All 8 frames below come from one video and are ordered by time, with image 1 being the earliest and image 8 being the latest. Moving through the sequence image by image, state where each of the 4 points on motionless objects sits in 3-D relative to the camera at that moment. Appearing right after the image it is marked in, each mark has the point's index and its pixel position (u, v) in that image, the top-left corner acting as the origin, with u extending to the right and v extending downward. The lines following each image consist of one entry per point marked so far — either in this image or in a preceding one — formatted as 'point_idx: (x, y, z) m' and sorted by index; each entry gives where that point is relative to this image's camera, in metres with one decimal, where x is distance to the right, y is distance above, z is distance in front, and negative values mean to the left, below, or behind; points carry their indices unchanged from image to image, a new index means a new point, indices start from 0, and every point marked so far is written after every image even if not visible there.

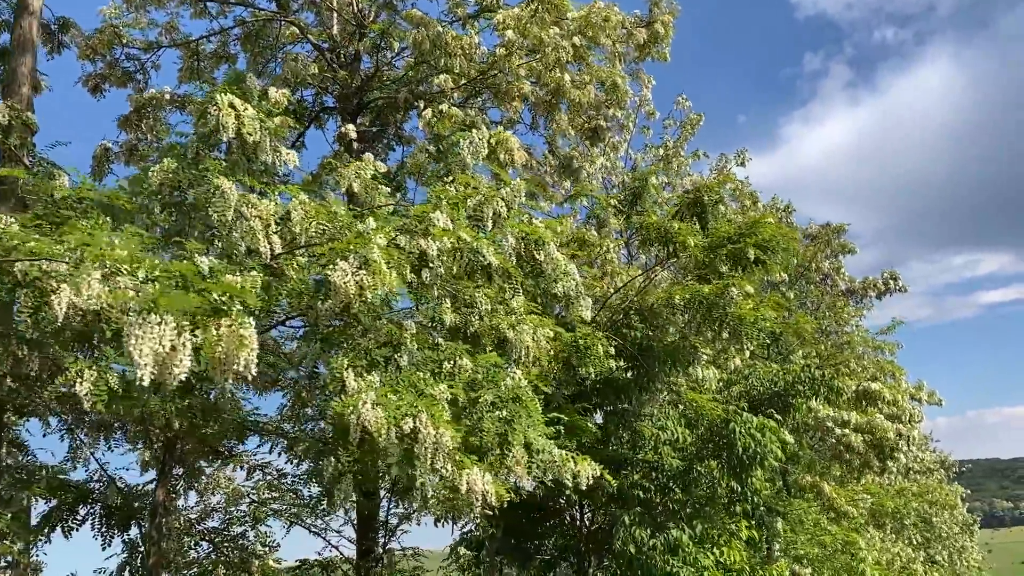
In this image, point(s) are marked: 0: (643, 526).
0: (+1.2, -2.1, +7.5) m
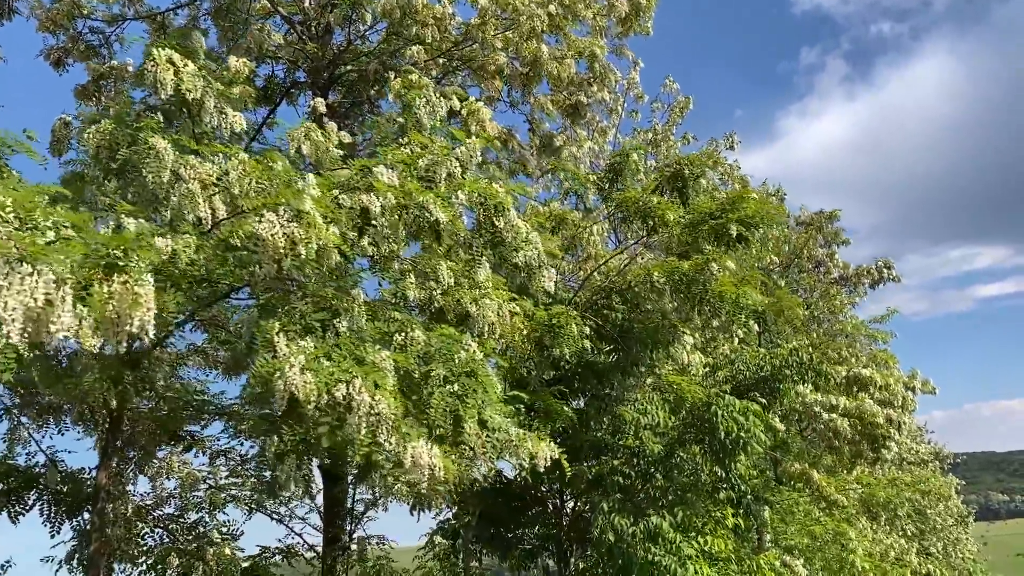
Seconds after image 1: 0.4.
0: (+0.9, -1.9, +7.3) m
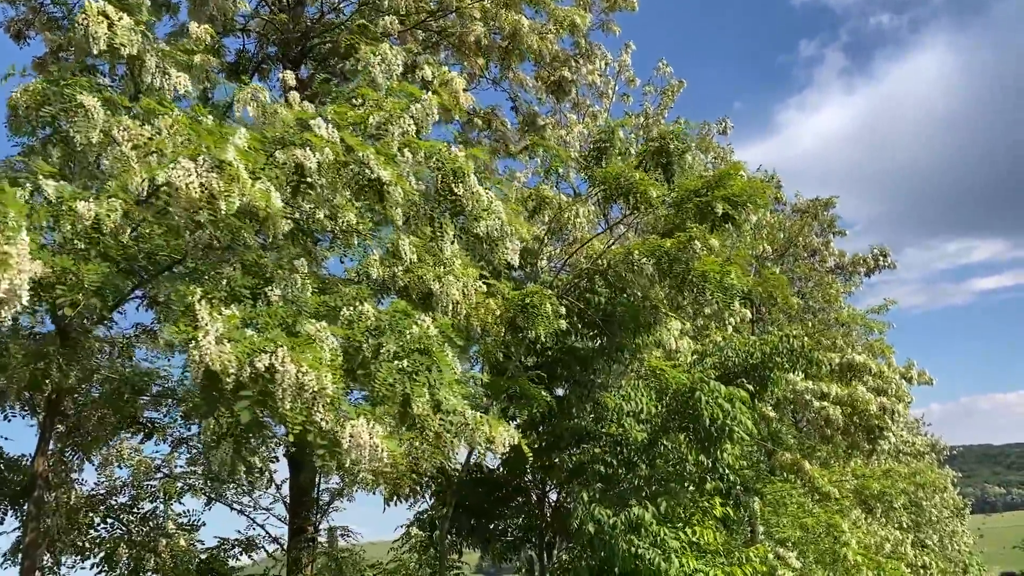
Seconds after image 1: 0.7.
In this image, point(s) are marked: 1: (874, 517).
0: (+0.7, -1.8, +7.0) m
1: (+8.2, -5.2, +18.9) m
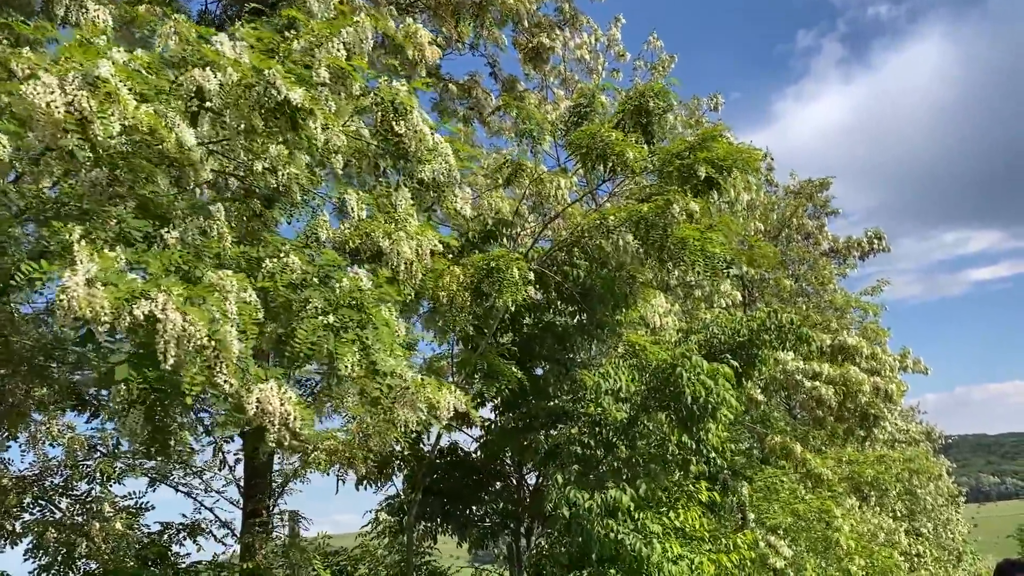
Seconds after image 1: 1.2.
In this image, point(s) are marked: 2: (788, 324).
0: (+0.5, -1.6, +6.6) m
1: (+7.9, -4.8, +18.6) m
2: (+2.6, -0.3, +8.0) m
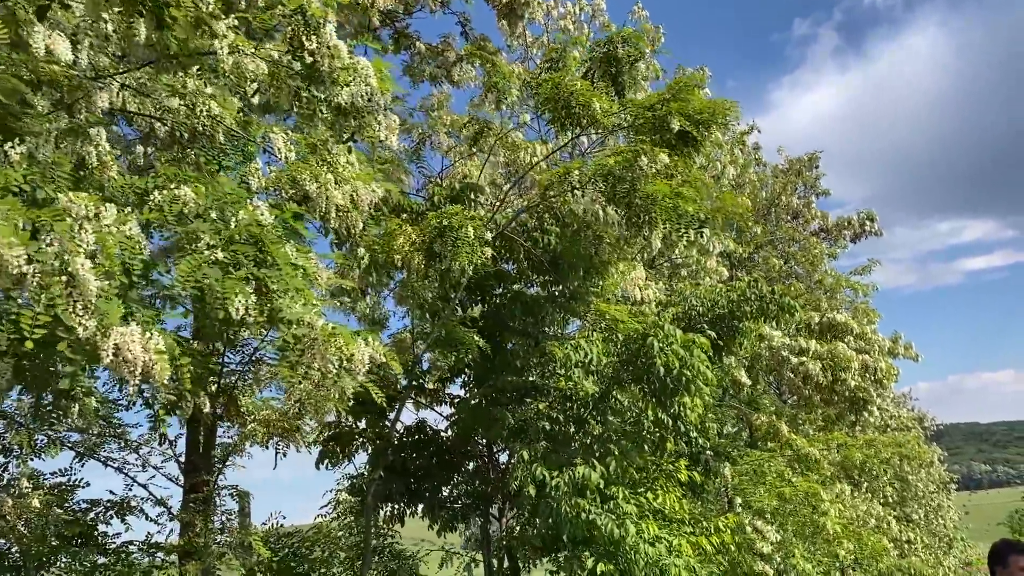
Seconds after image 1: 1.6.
0: (+0.3, -1.3, +6.2) m
1: (+7.5, -4.4, +18.3) m
2: (+2.4, -0.1, +7.6) m
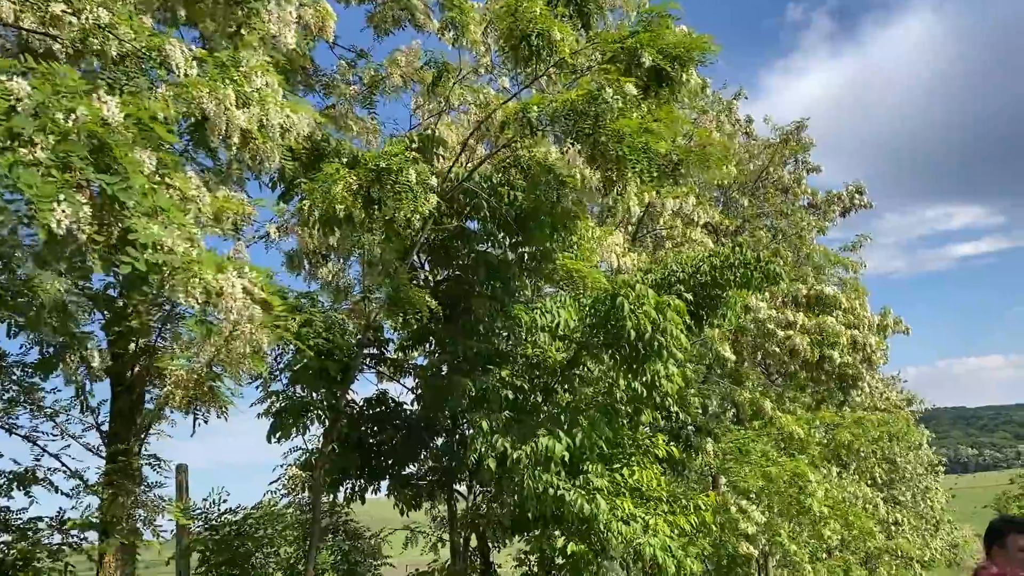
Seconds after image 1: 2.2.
0: (0.0, -1.0, +5.7) m
1: (+7.1, -3.9, +18.0) m
2: (+2.1, +0.2, +7.2) m
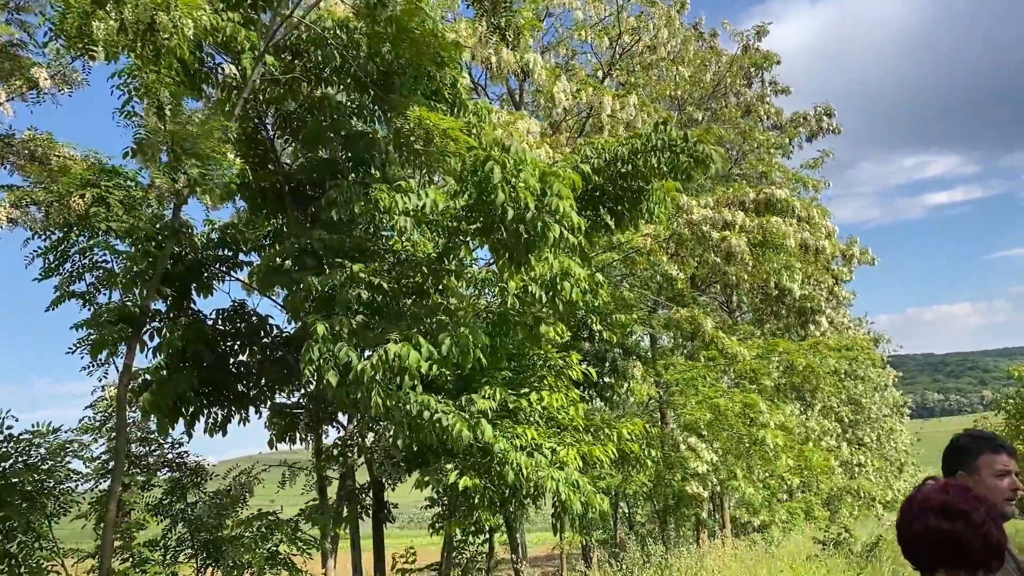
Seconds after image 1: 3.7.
0: (-0.8, -0.3, +4.6) m
1: (+6.0, -2.4, +17.1) m
2: (+1.2, +1.0, +6.0) m
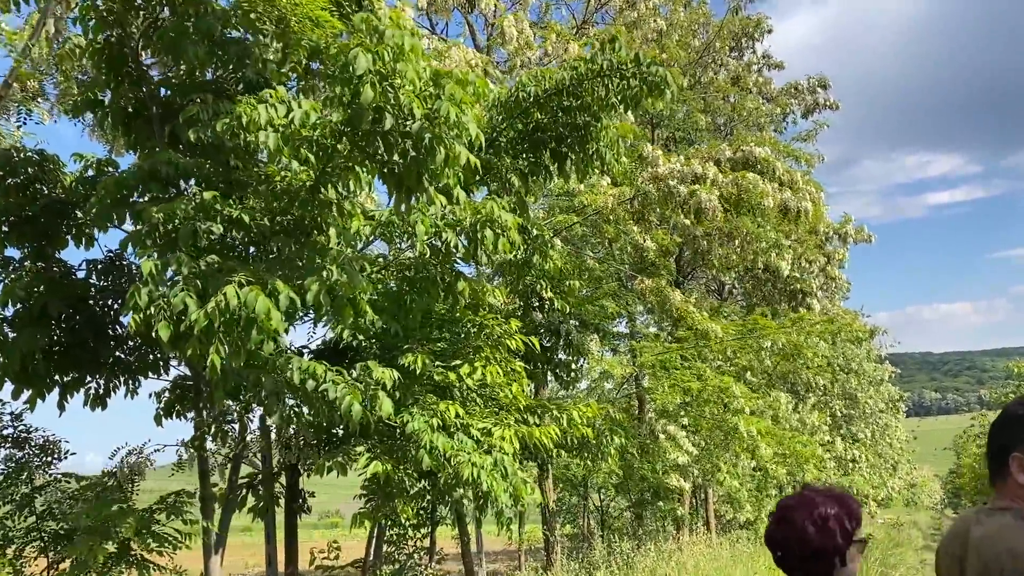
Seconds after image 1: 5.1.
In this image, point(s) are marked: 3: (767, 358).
0: (-1.3, 0.0, +3.6) m
1: (+5.5, -2.1, +16.2) m
2: (+0.8, +1.3, +5.0) m
3: (+3.6, -1.0, +11.8) m
